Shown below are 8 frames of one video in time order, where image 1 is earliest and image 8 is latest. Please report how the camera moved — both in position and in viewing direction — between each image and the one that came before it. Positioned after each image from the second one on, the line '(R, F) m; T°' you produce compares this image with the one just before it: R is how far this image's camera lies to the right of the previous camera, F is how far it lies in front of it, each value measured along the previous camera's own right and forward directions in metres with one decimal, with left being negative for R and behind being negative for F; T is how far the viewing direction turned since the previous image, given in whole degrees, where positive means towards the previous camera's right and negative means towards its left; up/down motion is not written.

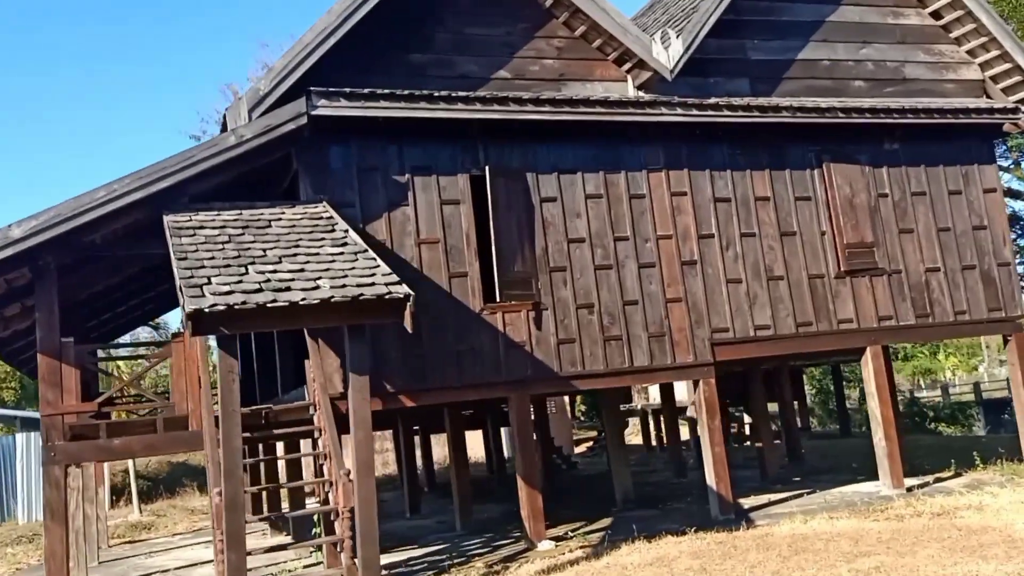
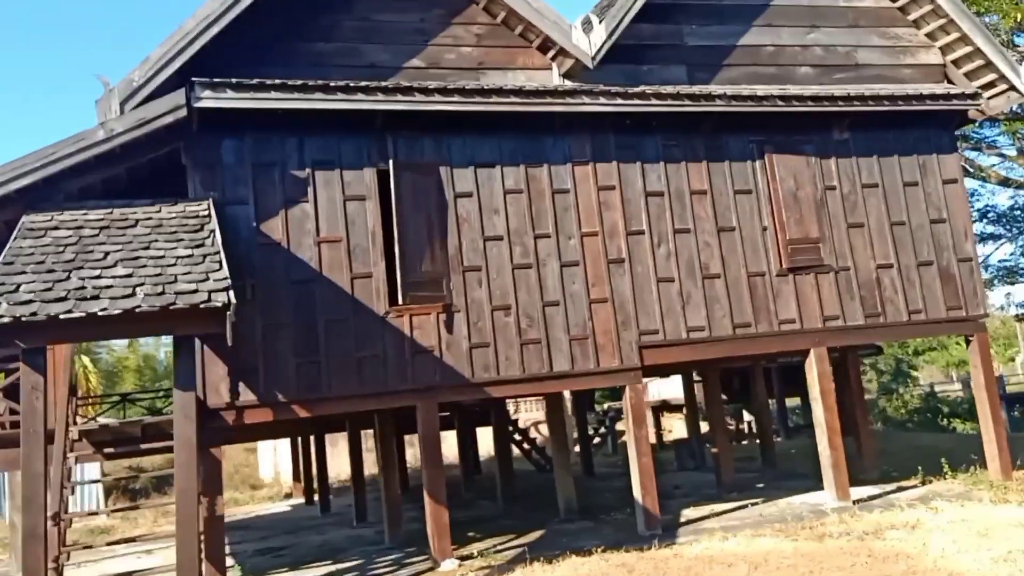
(+1.3, +0.6) m; -1°
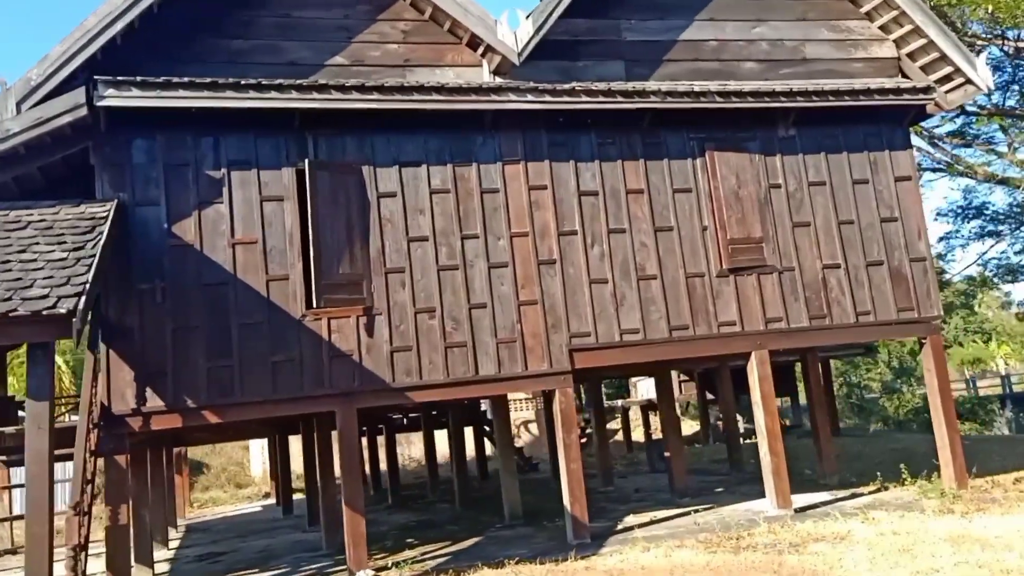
(+1.0, +0.3) m; -1°
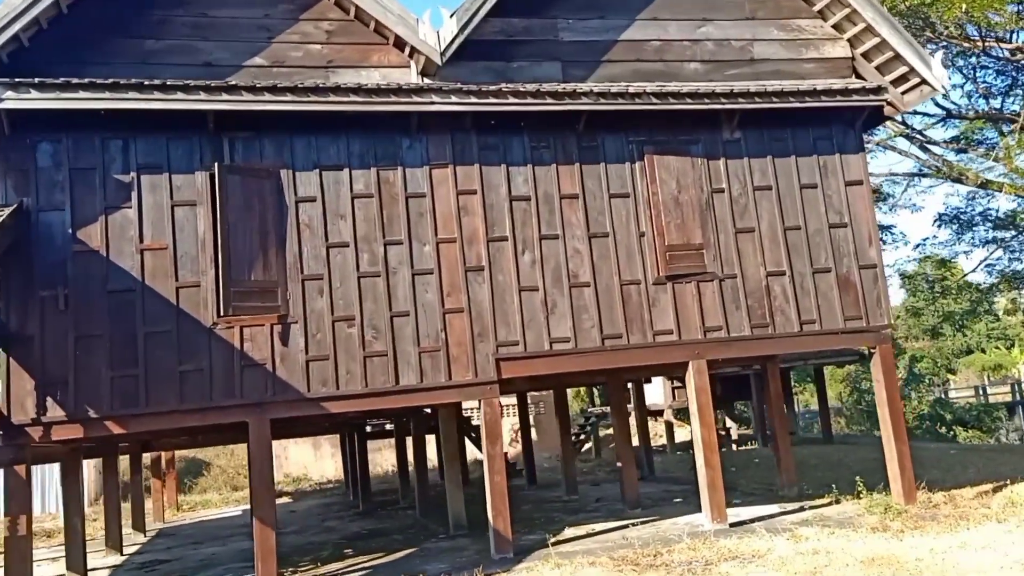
(+1.1, +0.3) m; -1°
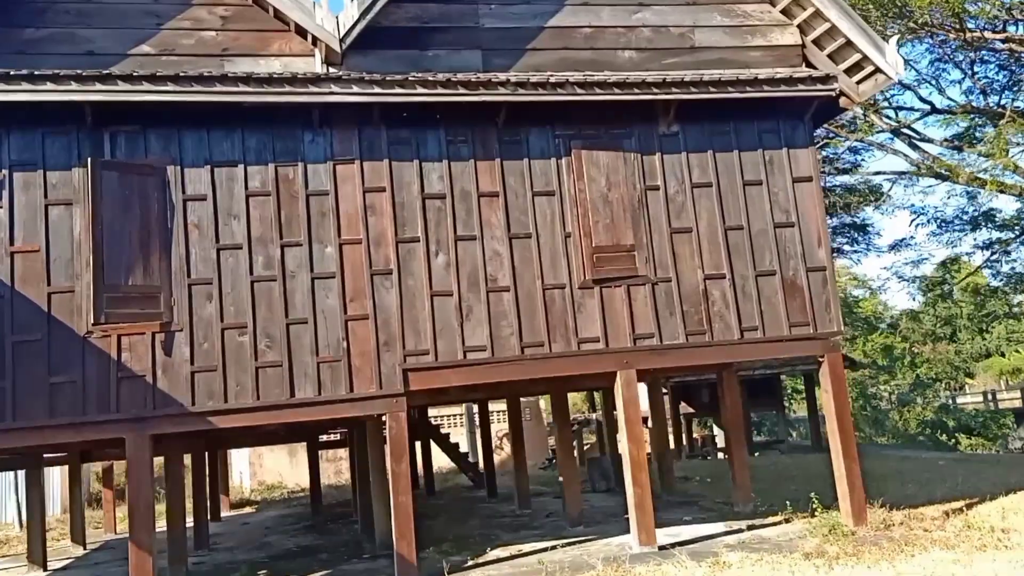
(+1.2, +0.8) m; -1°
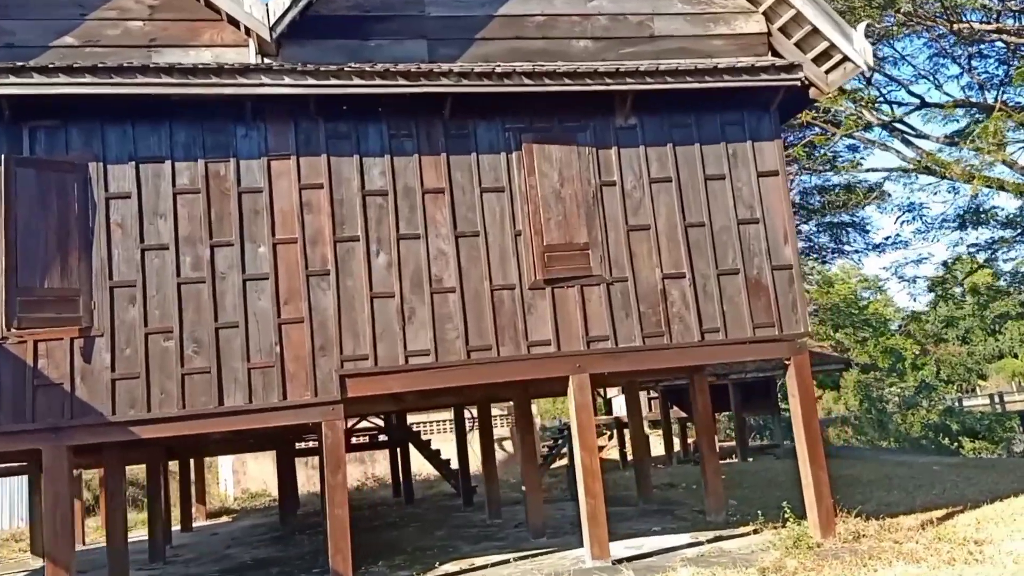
(+0.7, +0.5) m; -1°
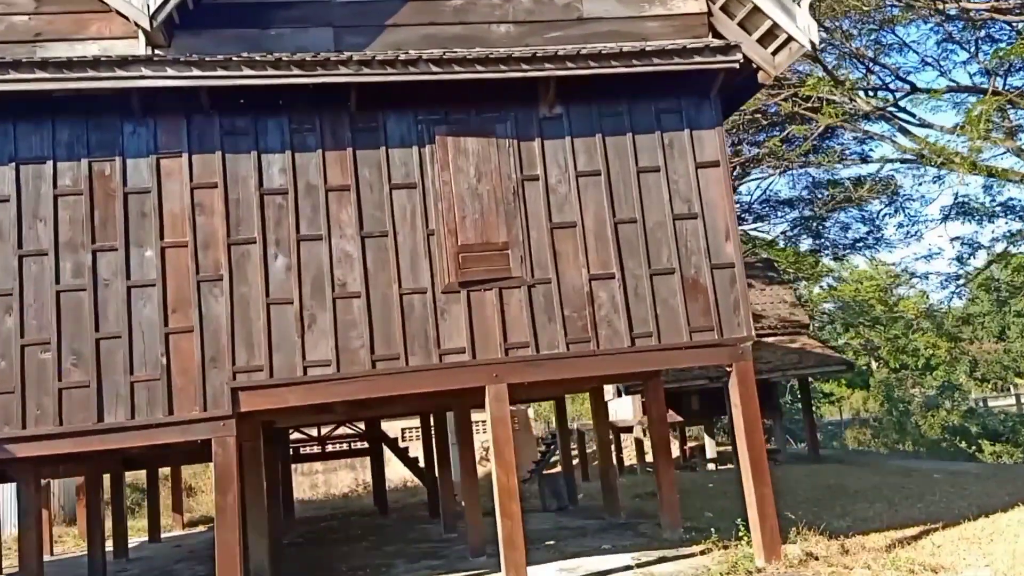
(+1.3, +0.7) m; -2°
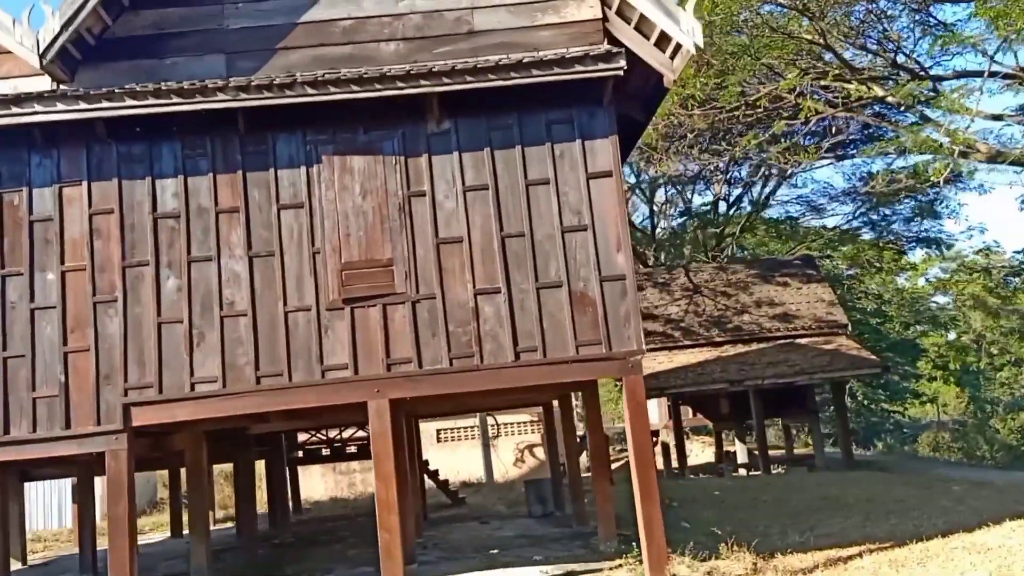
(+2.4, +0.1) m; -7°
